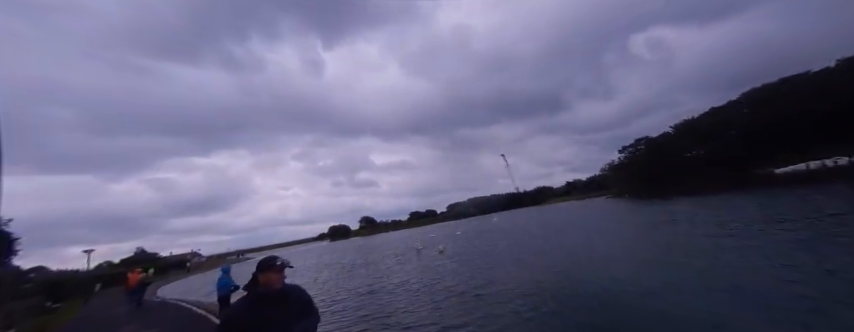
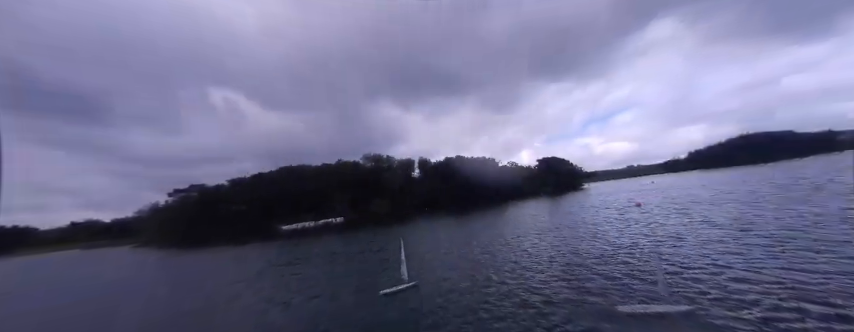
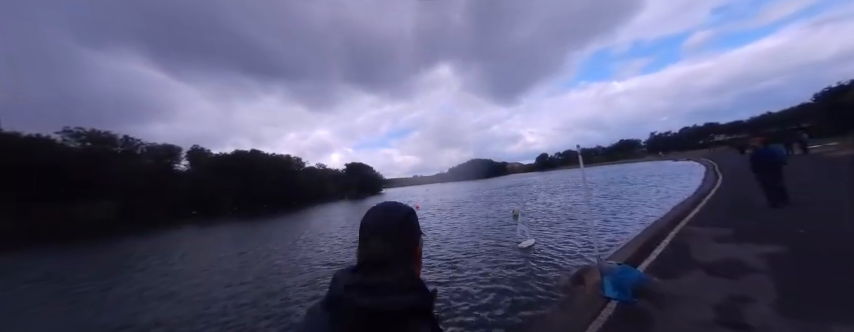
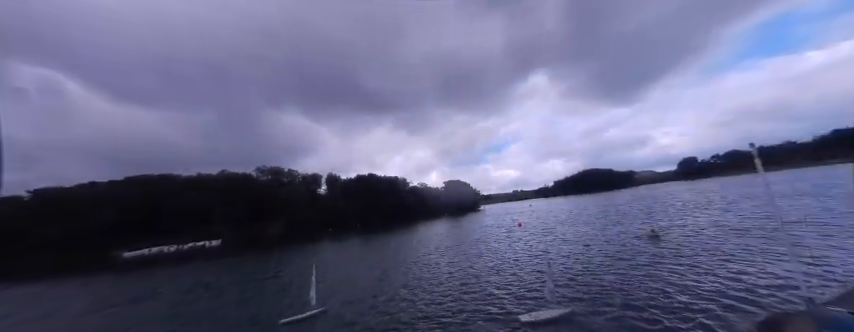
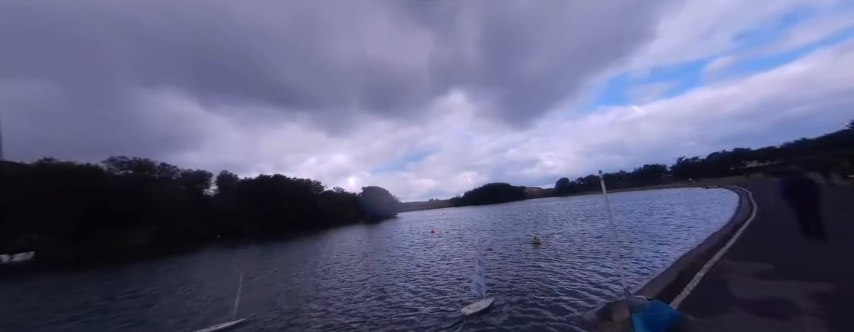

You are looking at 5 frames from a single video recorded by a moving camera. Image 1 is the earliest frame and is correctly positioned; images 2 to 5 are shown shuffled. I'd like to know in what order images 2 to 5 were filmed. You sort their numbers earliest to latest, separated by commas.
2, 4, 5, 3
